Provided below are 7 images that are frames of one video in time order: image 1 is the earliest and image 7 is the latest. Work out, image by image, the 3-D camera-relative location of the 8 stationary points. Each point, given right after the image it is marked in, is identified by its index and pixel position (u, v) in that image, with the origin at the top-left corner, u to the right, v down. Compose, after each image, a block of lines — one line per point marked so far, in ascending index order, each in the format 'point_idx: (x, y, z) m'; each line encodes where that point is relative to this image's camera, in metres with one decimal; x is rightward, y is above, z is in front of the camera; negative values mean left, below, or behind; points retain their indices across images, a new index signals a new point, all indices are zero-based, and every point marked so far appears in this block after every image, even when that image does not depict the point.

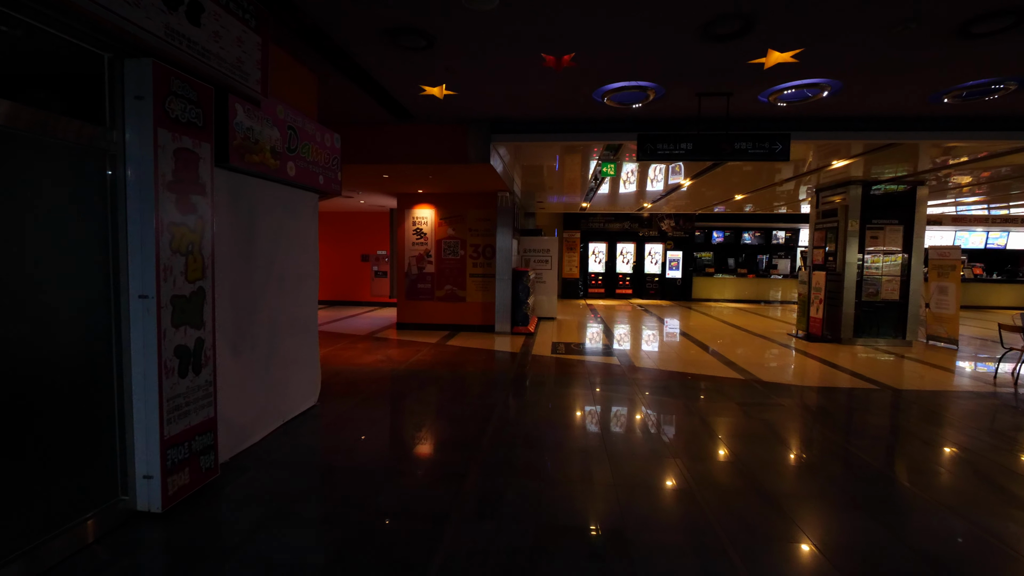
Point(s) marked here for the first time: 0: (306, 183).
0: (-1.5, +0.8, +3.5) m
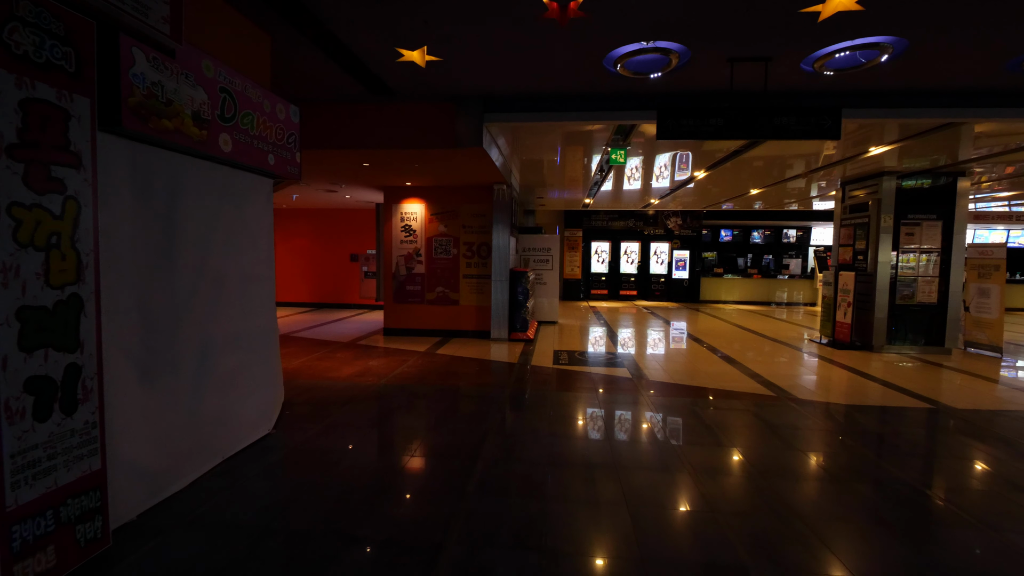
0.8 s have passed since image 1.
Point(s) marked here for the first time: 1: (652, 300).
0: (-1.6, +0.7, +2.8) m
1: (+4.3, -0.4, +14.5) m
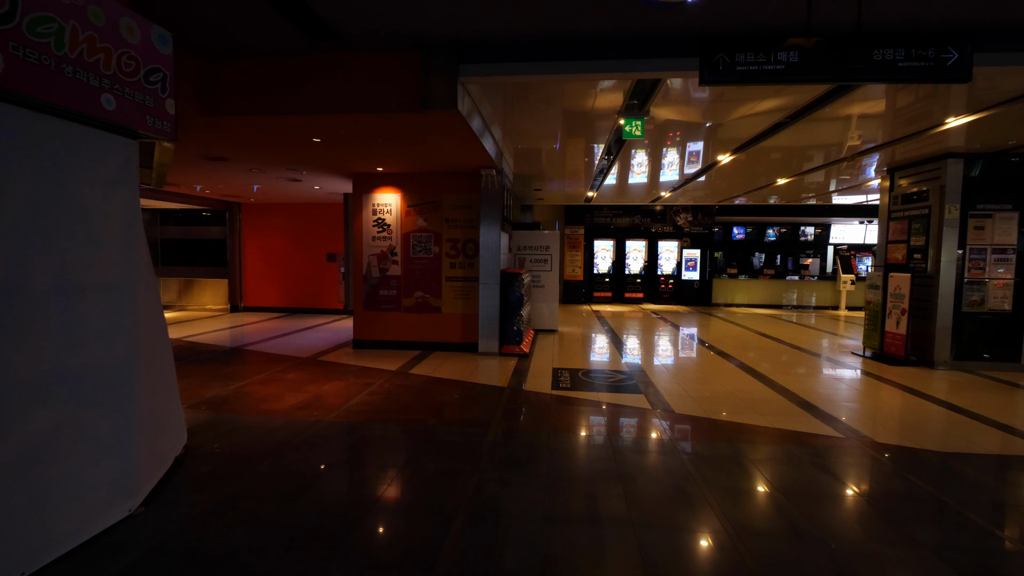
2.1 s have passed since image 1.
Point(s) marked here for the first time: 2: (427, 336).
0: (-1.7, +0.7, +1.7) m
1: (+4.2, -0.5, +13.5) m
2: (-1.1, -0.6, +6.2) m
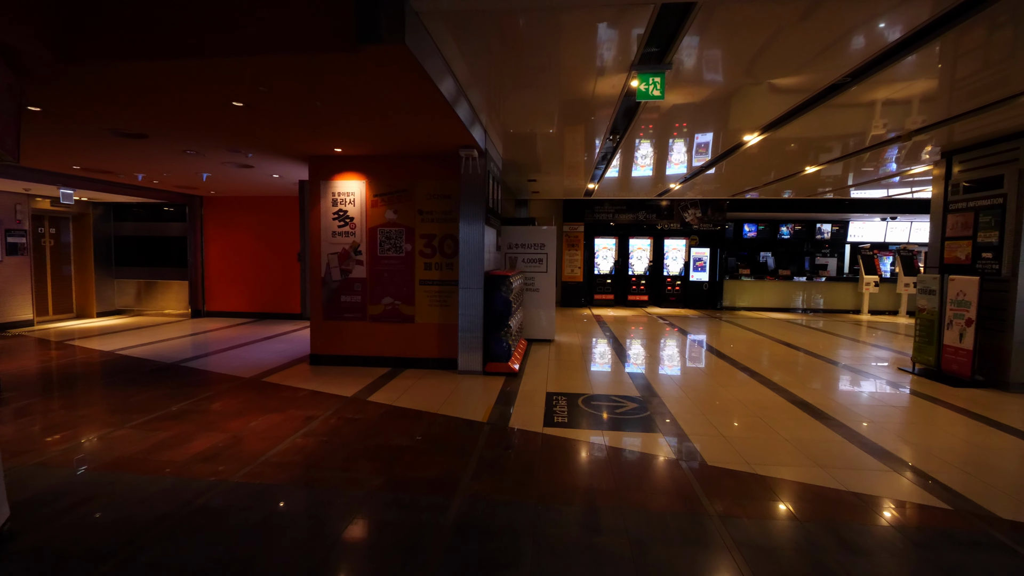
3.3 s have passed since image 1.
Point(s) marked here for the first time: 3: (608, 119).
0: (-1.8, +0.6, +0.8) m
1: (+4.1, -0.5, +12.5) m
2: (-1.3, -0.7, +5.2) m
3: (+1.2, +2.1, +5.8) m
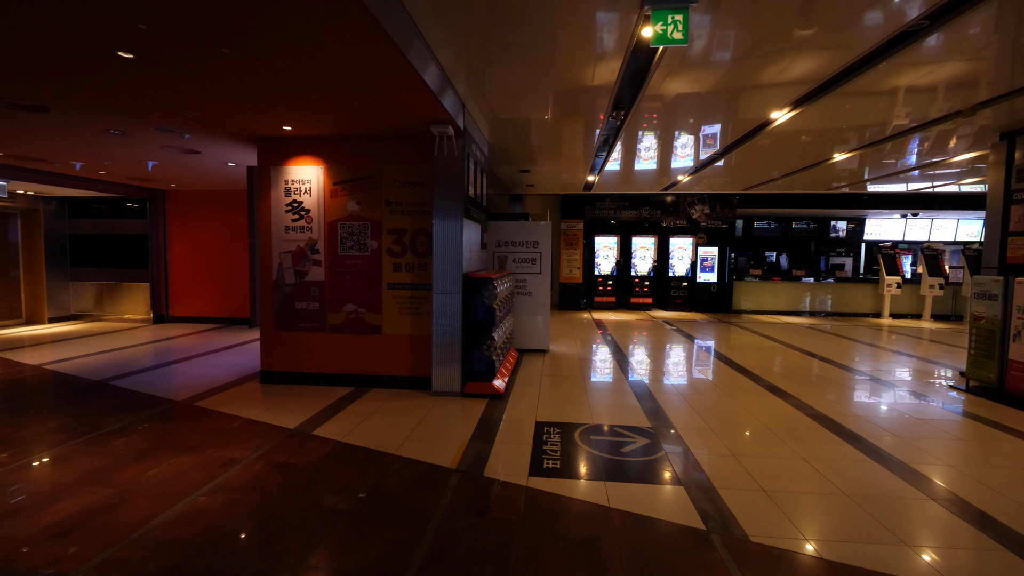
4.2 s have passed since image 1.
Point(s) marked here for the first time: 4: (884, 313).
0: (-1.9, +0.6, 0.0) m
1: (+3.9, -0.5, +11.7) m
2: (-1.4, -0.7, +4.4) m
3: (+1.0, +2.0, +5.0) m
4: (+8.5, -0.6, +10.8) m
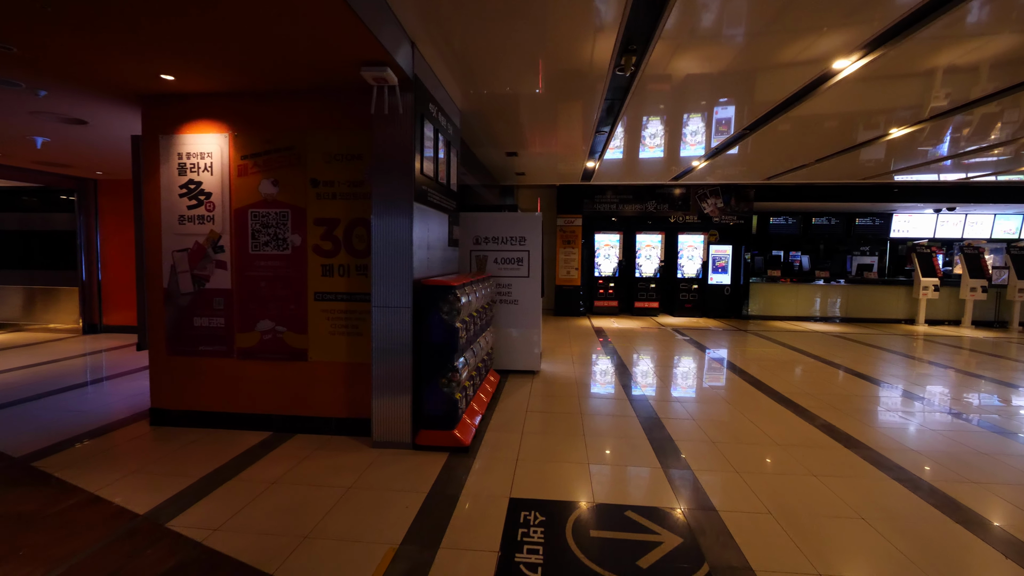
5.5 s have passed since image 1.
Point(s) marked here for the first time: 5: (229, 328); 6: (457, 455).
0: (-2.1, +0.5, -1.2) m
1: (+3.7, -0.6, +10.6) m
2: (-1.6, -0.8, +3.3) m
3: (+0.8, +2.0, +3.9) m
4: (+8.3, -0.6, +9.7) m
5: (-1.9, -0.3, +3.3) m
6: (-0.3, -1.0, +2.9) m
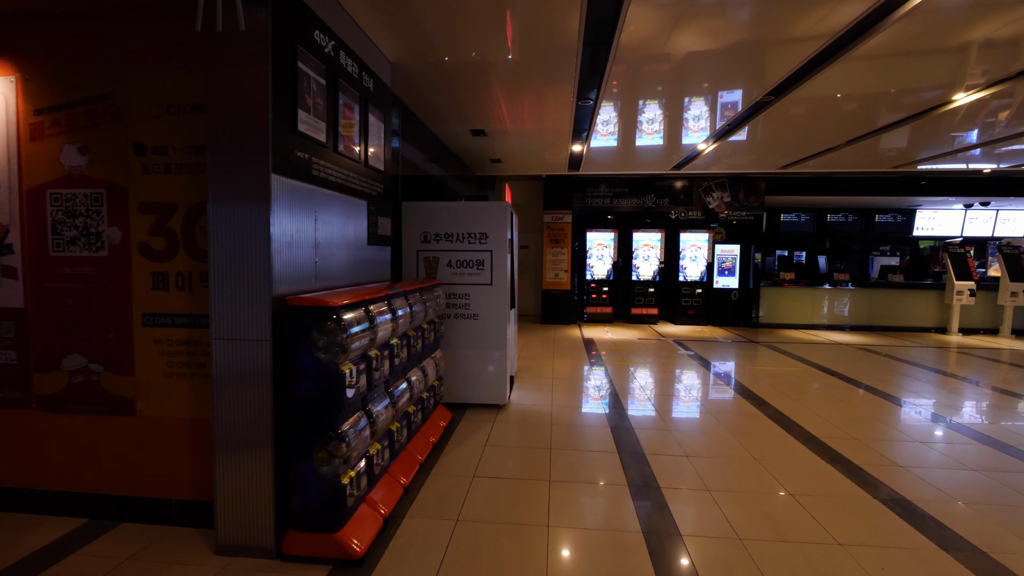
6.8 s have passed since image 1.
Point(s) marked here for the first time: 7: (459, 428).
0: (-2.4, +0.4, -2.2) m
1: (+3.4, -0.7, +9.6) m
2: (-1.9, -0.9, +2.2) m
3: (+0.5, +1.9, +2.9) m
4: (+8.0, -0.7, +8.7) m
5: (-2.3, -0.4, +2.2) m
6: (-0.7, -1.1, +1.9) m
7: (-0.4, -1.1, +3.5) m
